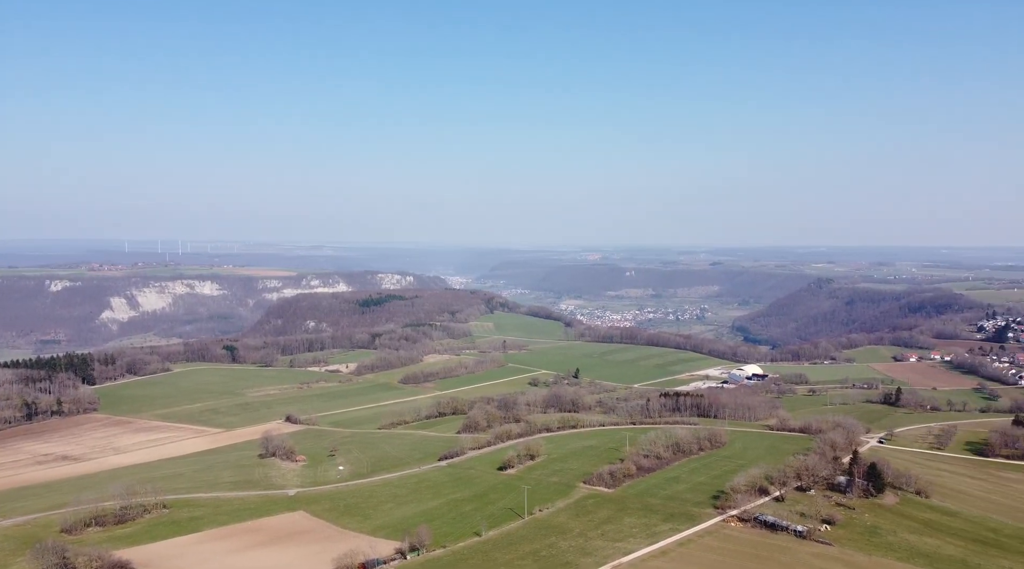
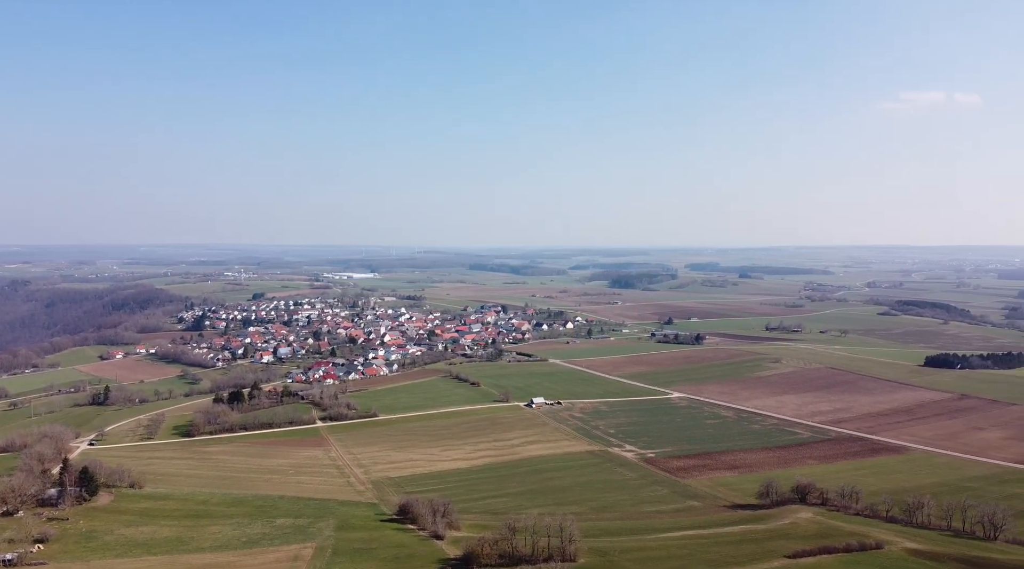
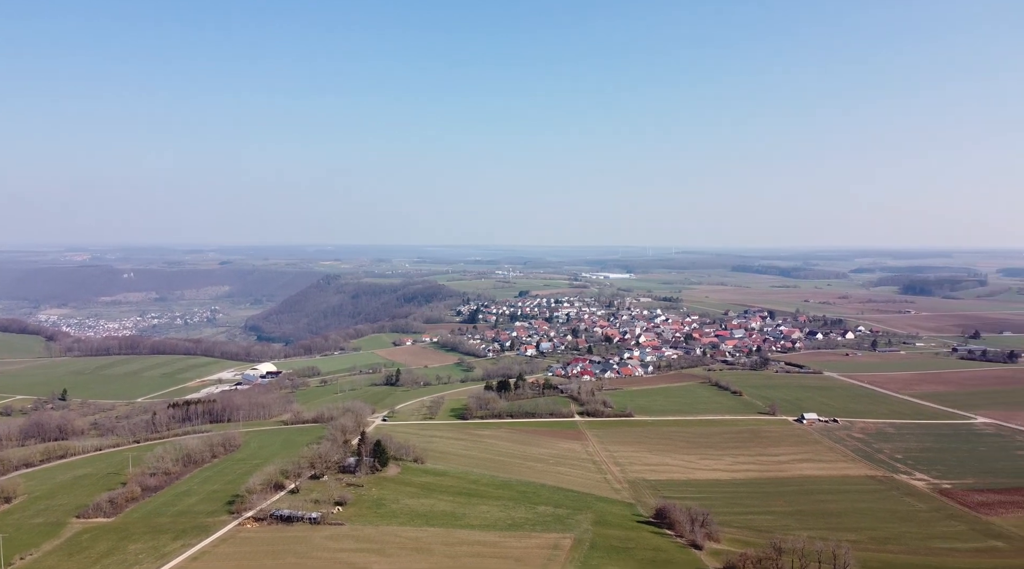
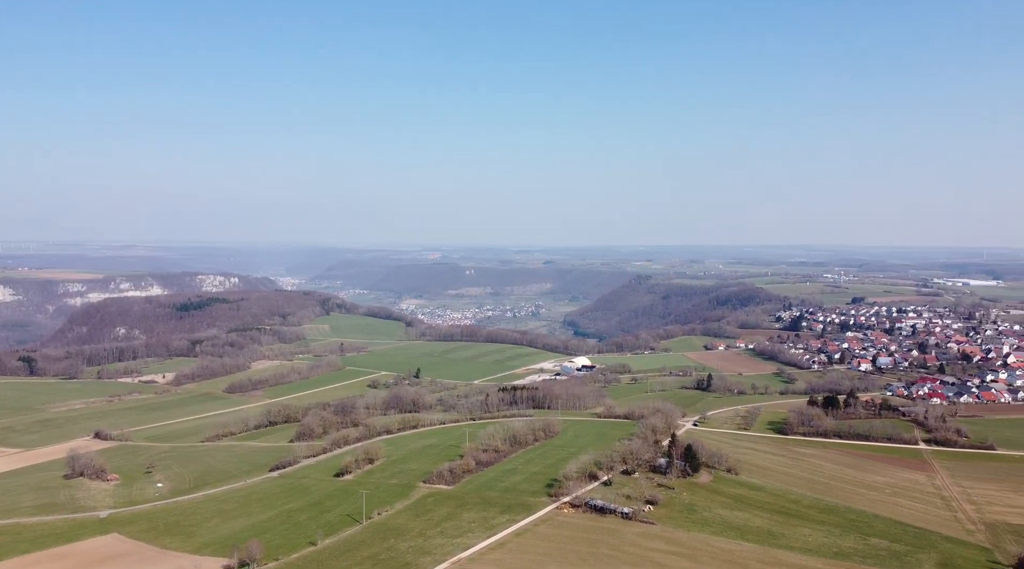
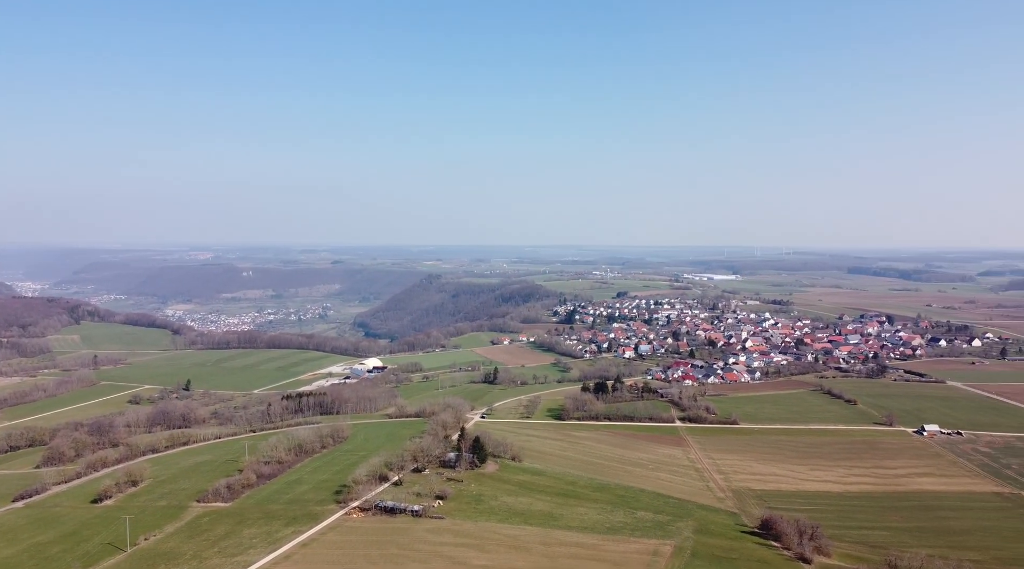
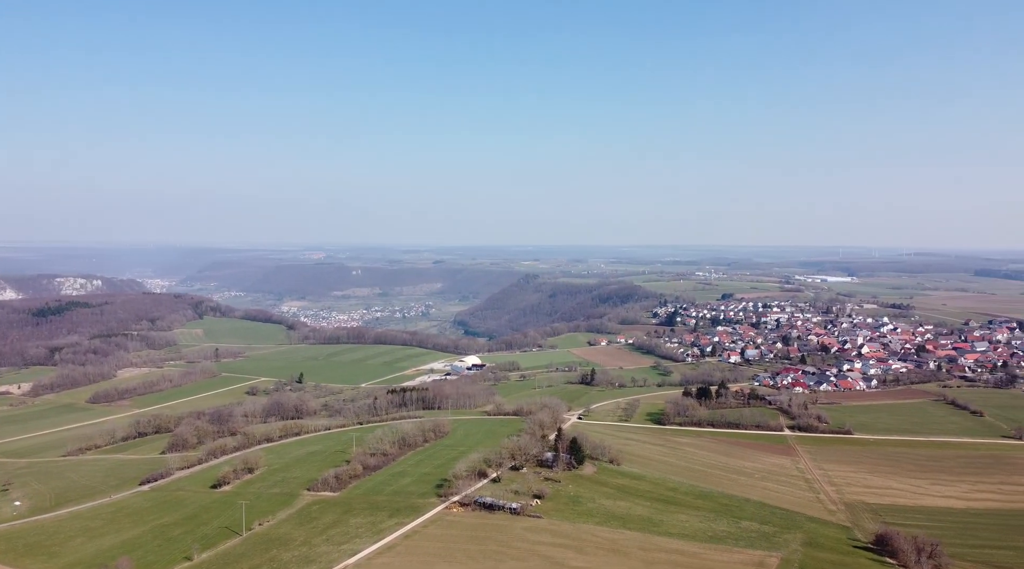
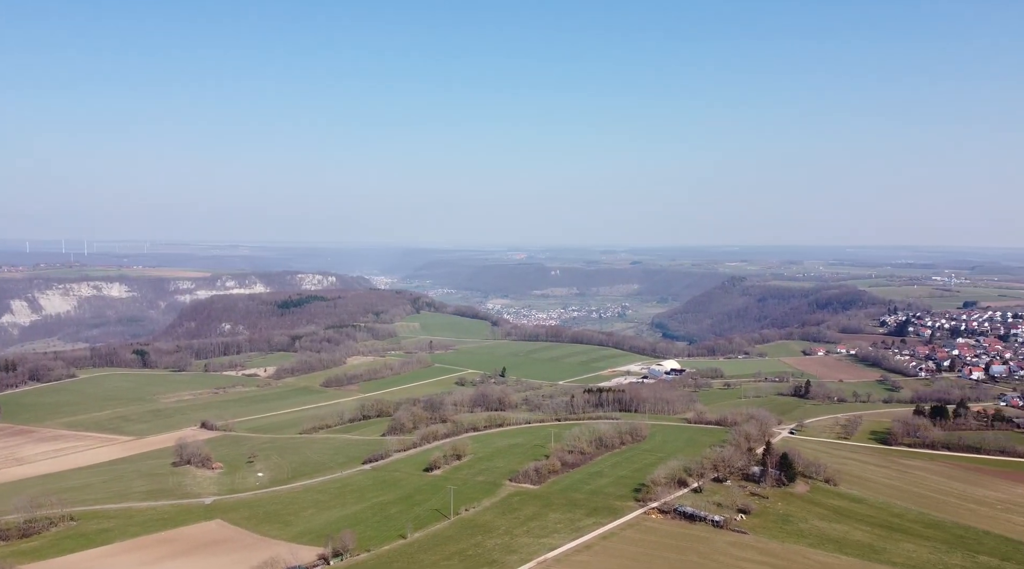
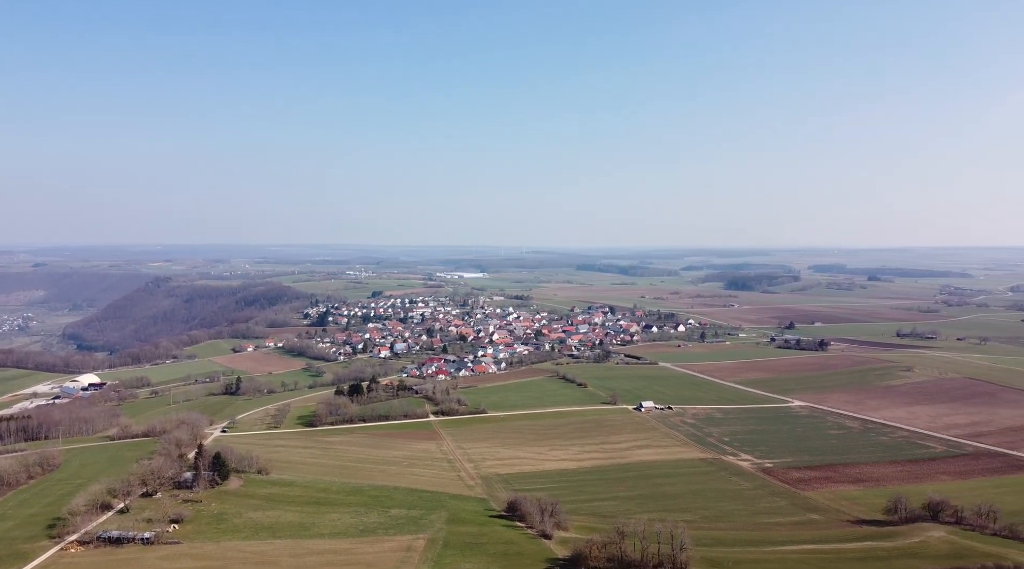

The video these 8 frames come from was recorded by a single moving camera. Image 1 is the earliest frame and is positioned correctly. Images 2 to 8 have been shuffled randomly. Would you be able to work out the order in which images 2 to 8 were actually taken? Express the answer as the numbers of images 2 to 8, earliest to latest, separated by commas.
7, 4, 6, 5, 3, 8, 2
